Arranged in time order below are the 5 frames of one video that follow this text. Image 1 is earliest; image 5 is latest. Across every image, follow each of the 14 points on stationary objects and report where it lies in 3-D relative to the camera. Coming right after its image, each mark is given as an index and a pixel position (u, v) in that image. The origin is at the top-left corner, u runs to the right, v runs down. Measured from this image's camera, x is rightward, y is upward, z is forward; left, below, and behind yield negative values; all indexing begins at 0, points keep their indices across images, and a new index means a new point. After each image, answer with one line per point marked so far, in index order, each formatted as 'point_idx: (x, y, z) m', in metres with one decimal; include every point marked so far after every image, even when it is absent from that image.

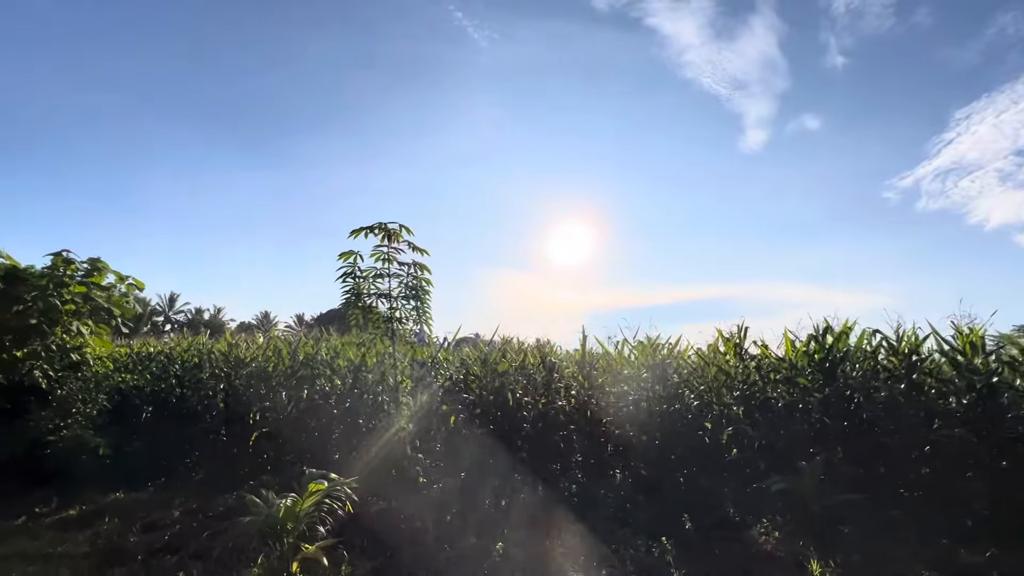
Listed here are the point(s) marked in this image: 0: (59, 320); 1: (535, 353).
0: (-5.1, -0.4, +5.3) m
1: (+0.4, -0.8, +5.6) m
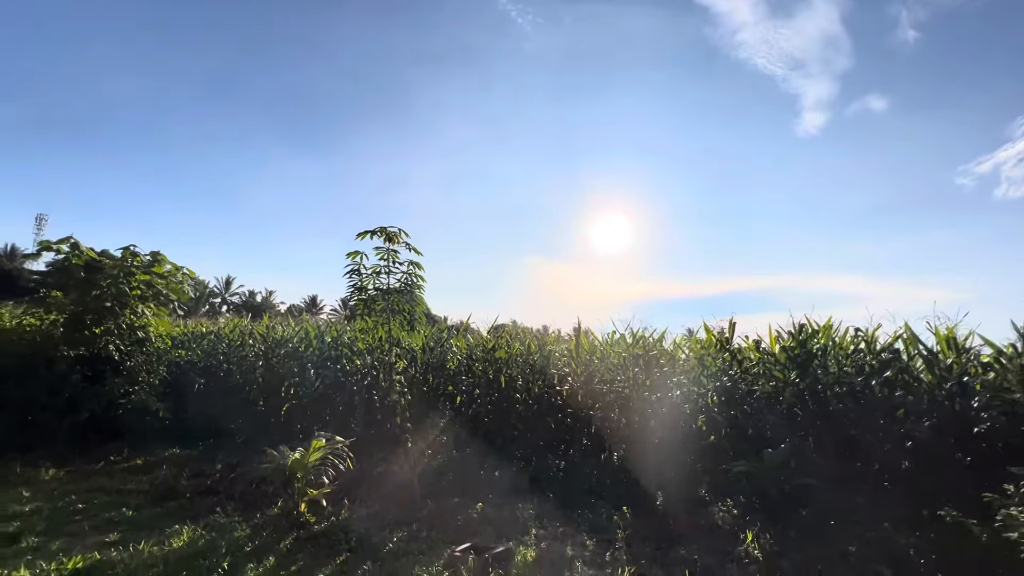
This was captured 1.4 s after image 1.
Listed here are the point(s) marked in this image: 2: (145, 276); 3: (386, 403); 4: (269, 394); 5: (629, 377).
0: (-5.2, -0.2, +6.4) m
1: (+0.4, -0.7, +6.2) m
2: (-5.0, +0.2, +6.4) m
3: (-1.7, -1.5, +5.9) m
4: (-3.4, -1.5, +6.5) m
5: (+1.4, -1.1, +5.6) m
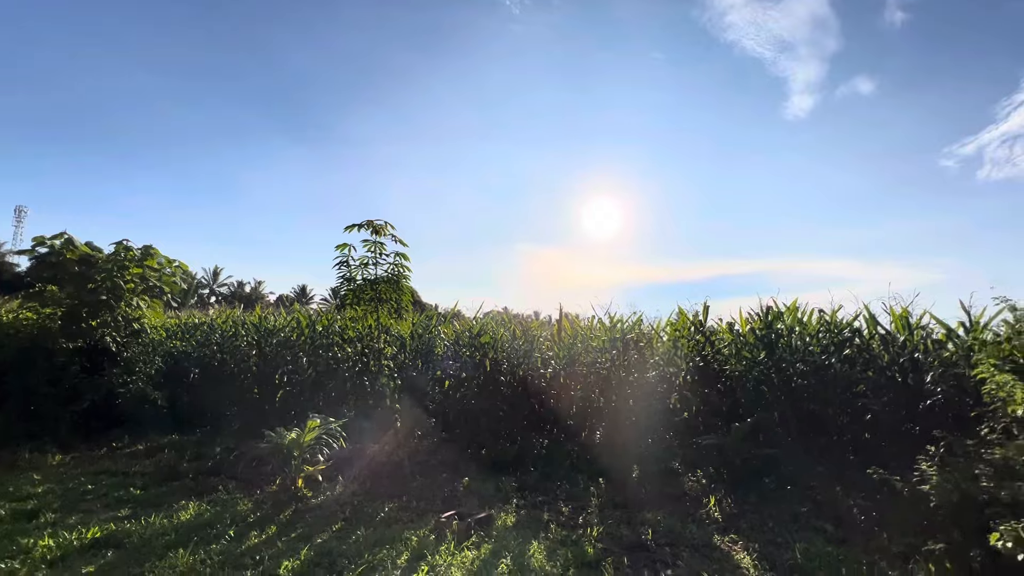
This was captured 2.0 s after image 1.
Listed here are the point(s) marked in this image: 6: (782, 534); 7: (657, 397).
0: (-5.4, -0.1, +6.5) m
1: (+0.1, -0.5, +6.5) m
2: (-5.2, +0.3, +6.6) m
3: (-1.9, -1.3, +6.2) m
4: (-3.6, -1.3, +6.8) m
5: (+1.2, -0.9, +5.9) m
6: (+2.0, -1.9, +3.6) m
7: (+1.8, -1.3, +5.7) m
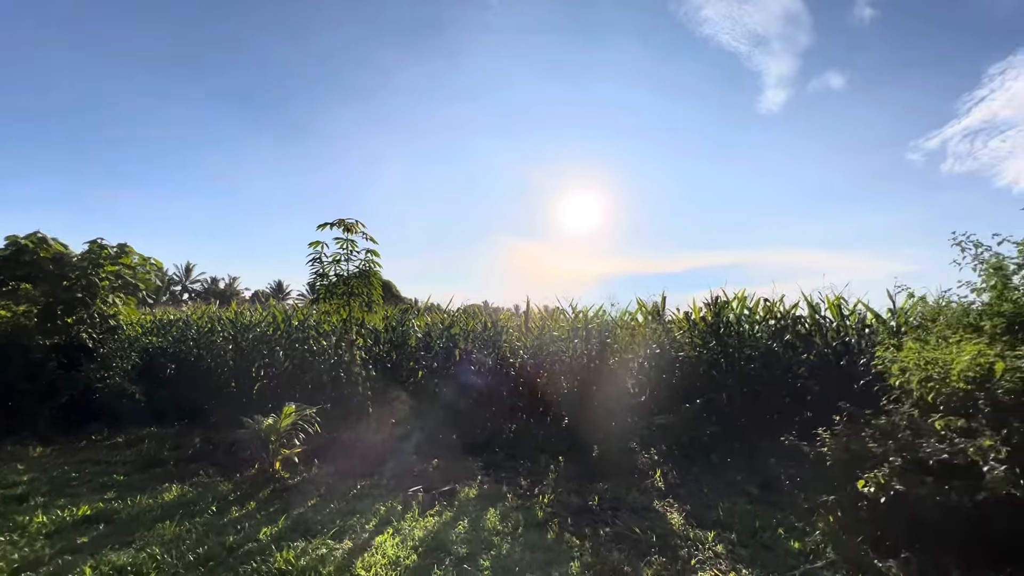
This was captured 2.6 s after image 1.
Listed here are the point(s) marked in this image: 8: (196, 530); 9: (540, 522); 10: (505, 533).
0: (-5.9, -0.1, +6.7) m
1: (-0.3, -0.4, +6.9) m
2: (-5.7, +0.3, +6.7) m
3: (-2.3, -1.3, +6.5) m
4: (-4.1, -1.3, +7.0) m
5: (+0.8, -0.8, +6.3) m
6: (+1.7, -1.8, +4.0) m
7: (+1.4, -1.2, +6.1) m
8: (-2.0, -1.6, +3.0) m
9: (+0.2, -1.6, +3.3) m
10: (0.0, -1.6, +3.1) m
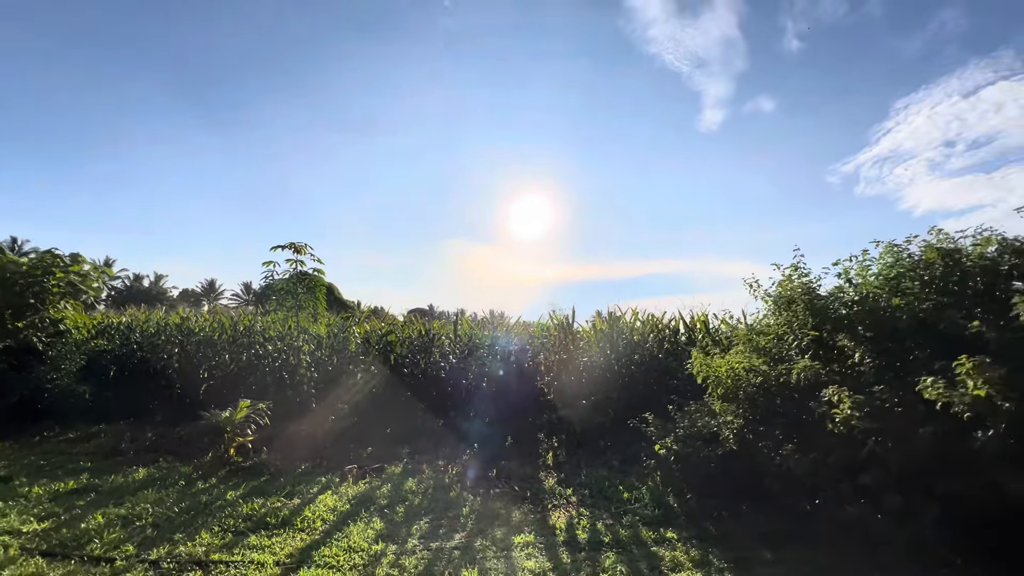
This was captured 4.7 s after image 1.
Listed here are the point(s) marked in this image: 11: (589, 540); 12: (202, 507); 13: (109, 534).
0: (-7.0, -0.2, +7.1) m
1: (-1.5, -0.7, +7.9) m
2: (-6.8, +0.2, +7.1) m
3: (-3.5, -1.4, +7.3) m
4: (-5.2, -1.4, +7.6) m
5: (-0.3, -1.0, +7.5) m
6: (+0.8, -2.0, +5.3) m
7: (+0.3, -1.4, +7.3) m
8: (-2.8, -1.7, +3.9) m
9: (-0.6, -1.9, +4.4) m
10: (-0.8, -1.8, +4.2) m
11: (+0.6, -1.8, +3.3) m
12: (-2.4, -1.7, +3.6) m
13: (-2.6, -1.6, +3.0) m
